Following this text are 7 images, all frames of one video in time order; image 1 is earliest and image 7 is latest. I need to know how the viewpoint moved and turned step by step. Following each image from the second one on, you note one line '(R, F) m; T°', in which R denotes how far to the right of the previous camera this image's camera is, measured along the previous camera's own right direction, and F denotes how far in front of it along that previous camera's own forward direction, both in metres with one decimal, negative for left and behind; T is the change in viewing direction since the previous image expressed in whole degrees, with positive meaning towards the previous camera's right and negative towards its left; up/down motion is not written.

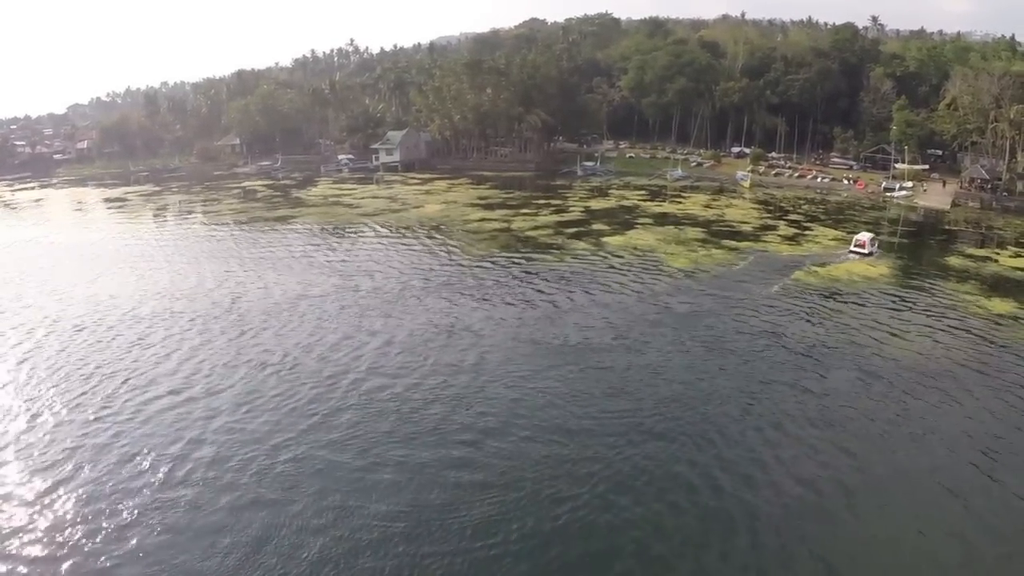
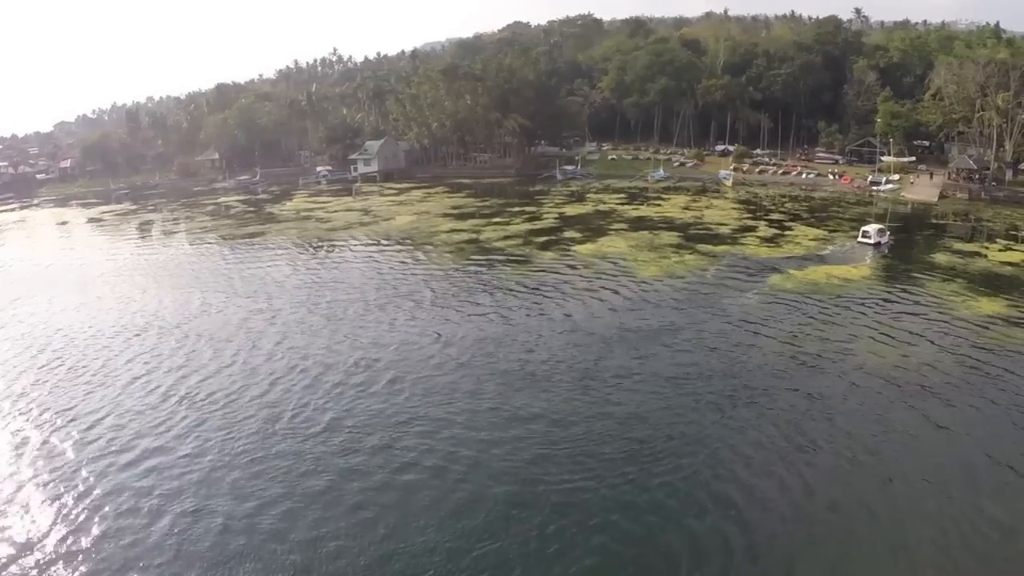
(+2.0, +2.2) m; 0°
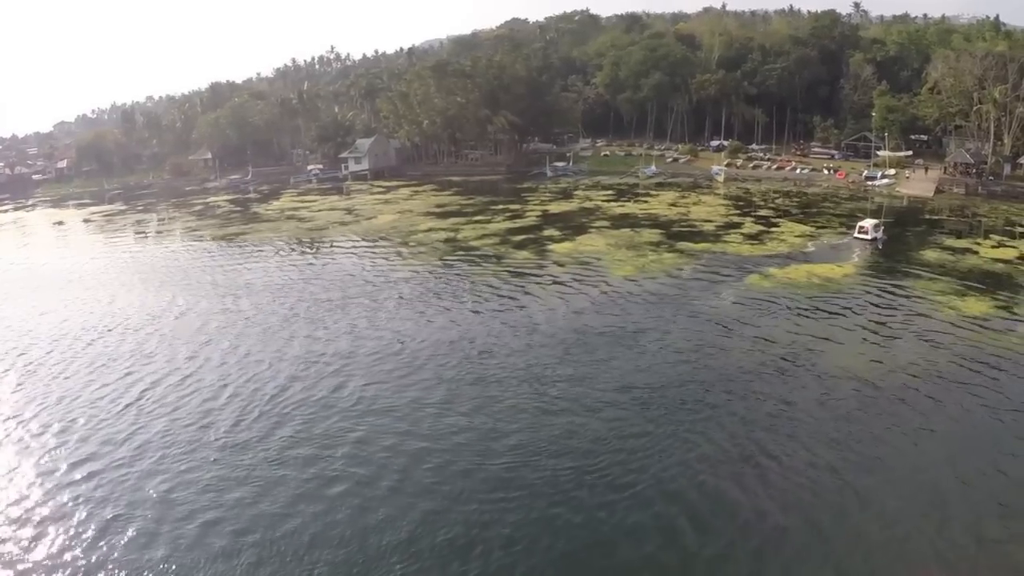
(+1.7, +1.3) m; 0°
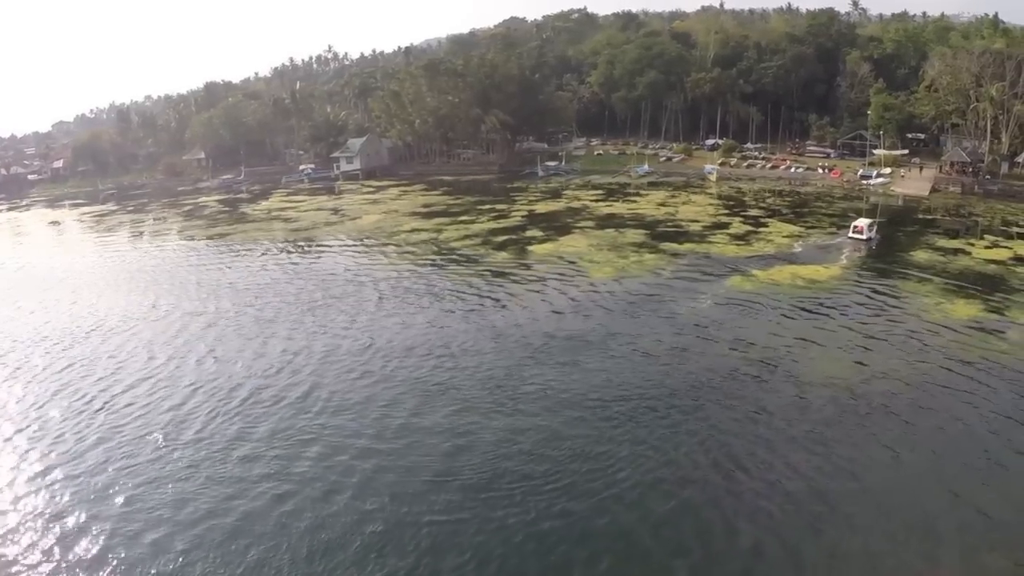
(+1.3, +1.0) m; 0°
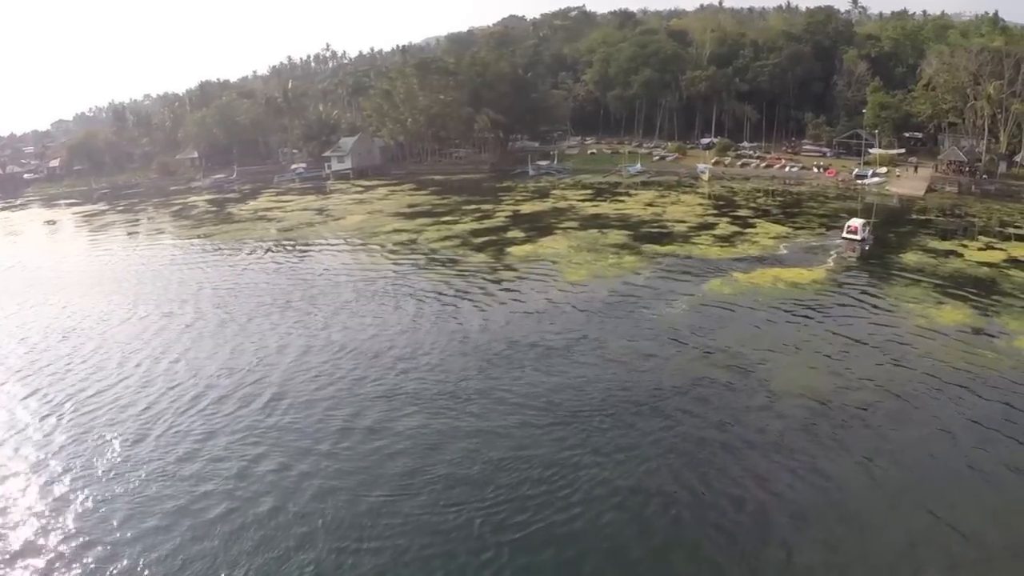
(+1.4, +1.1) m; 0°
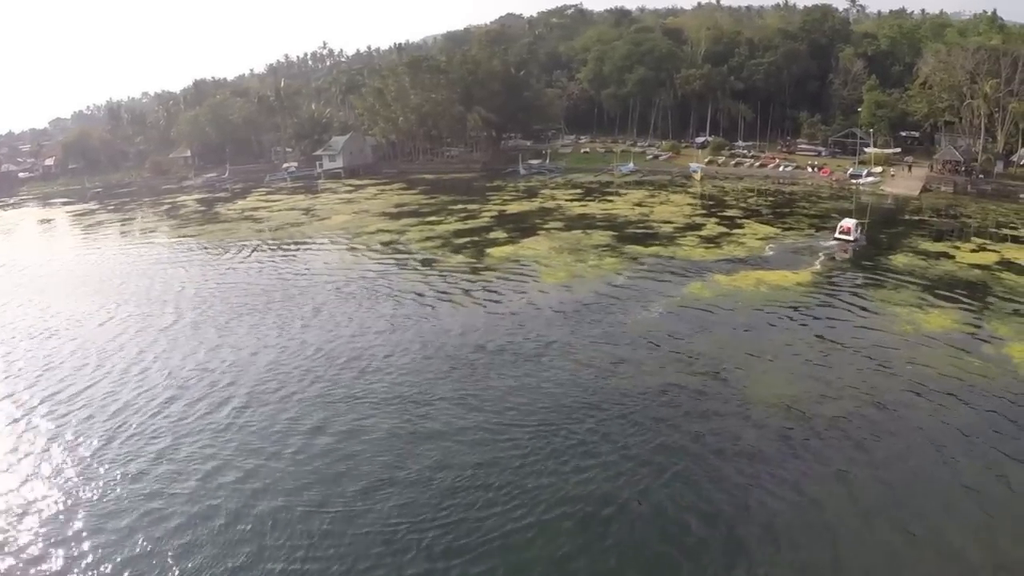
(+1.2, +0.9) m; 0°
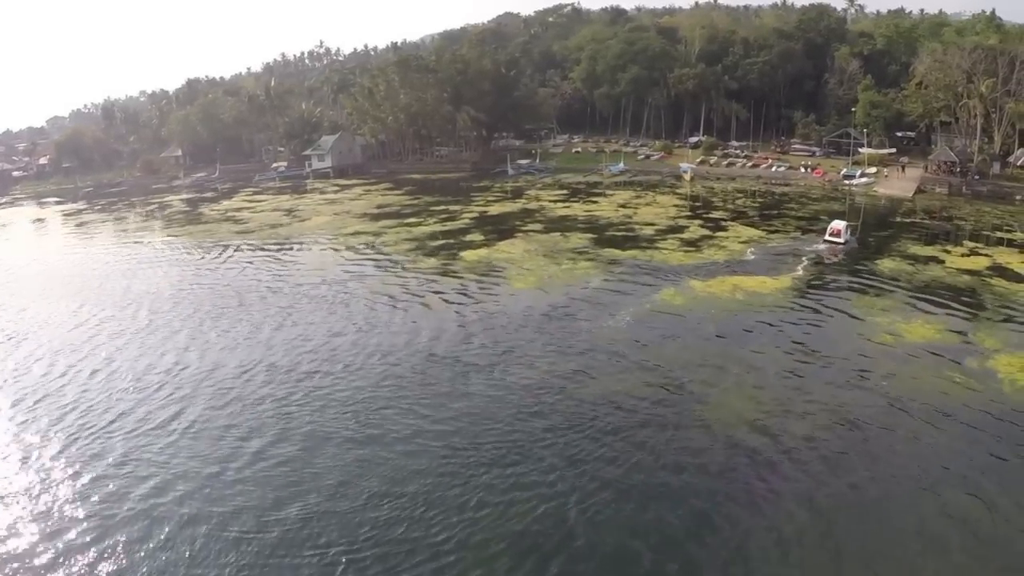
(+1.5, +1.3) m; 0°
